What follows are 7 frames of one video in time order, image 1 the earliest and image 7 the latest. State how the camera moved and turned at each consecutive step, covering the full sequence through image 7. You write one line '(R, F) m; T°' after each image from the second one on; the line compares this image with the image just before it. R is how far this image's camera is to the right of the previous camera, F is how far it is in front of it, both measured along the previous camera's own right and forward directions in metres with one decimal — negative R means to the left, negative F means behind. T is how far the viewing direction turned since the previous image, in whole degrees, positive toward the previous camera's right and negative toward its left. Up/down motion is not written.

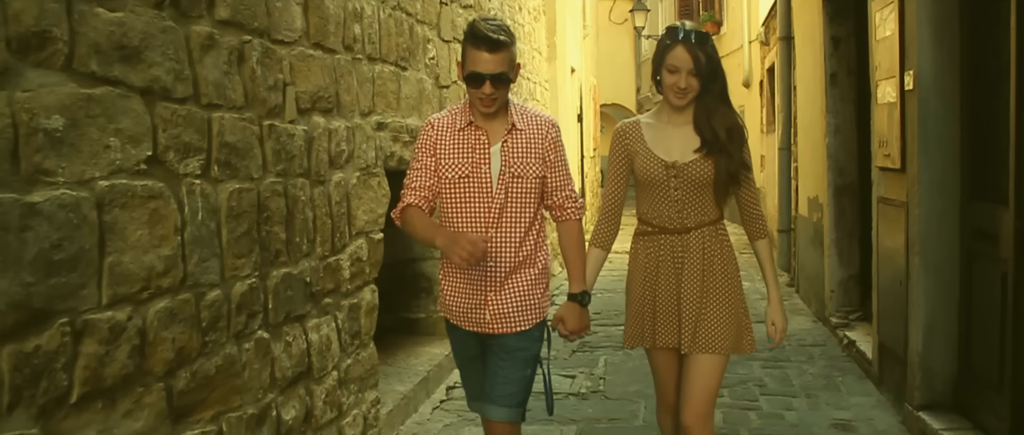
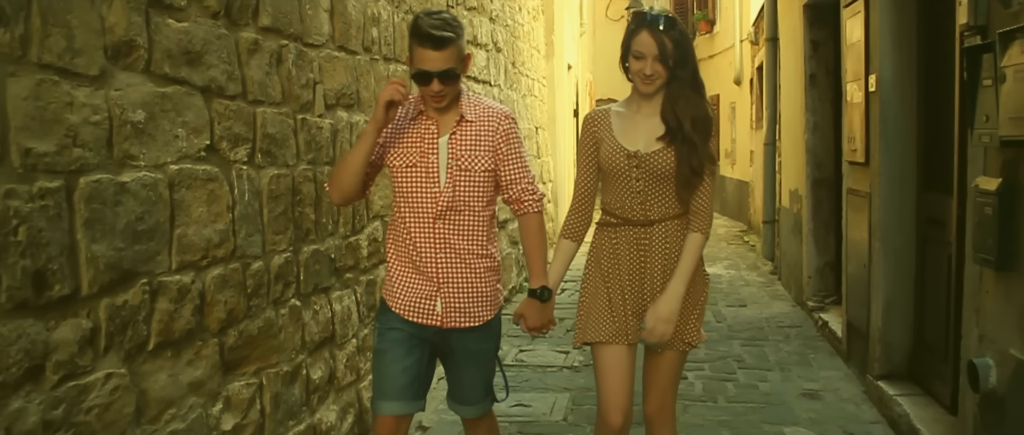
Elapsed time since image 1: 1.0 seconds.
(0.0, -0.5) m; 0°
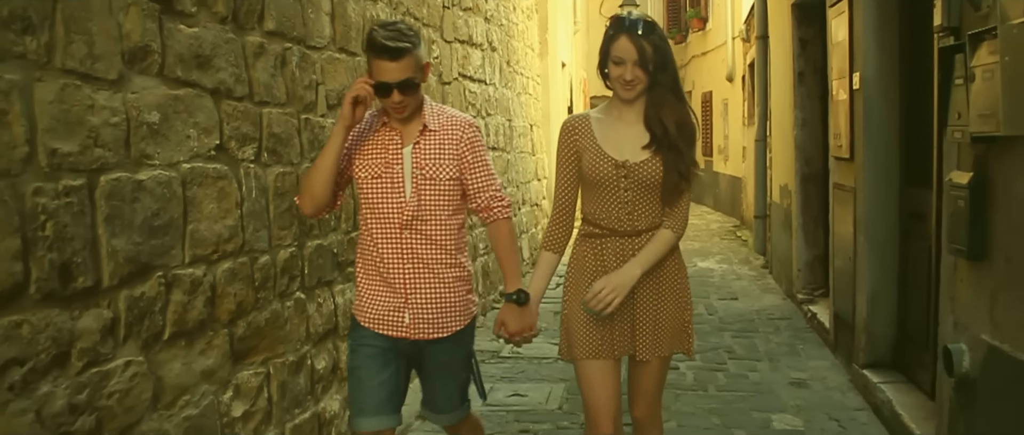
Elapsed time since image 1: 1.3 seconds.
(0.0, -0.1) m; 0°
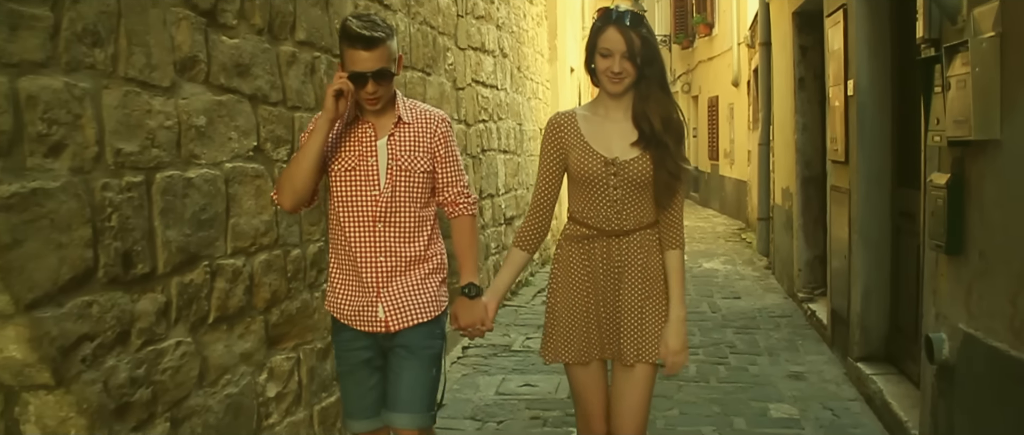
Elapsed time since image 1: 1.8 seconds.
(0.0, -0.3) m; 0°
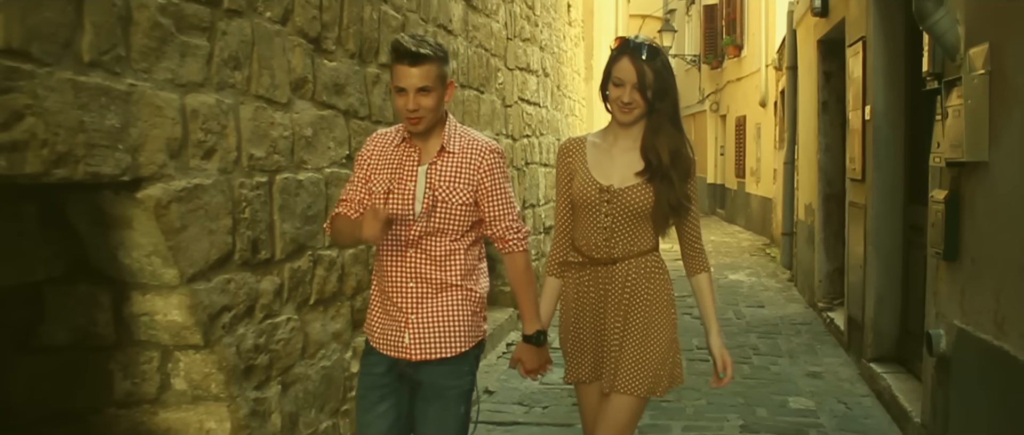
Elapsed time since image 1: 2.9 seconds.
(-0.1, -0.5) m; -1°
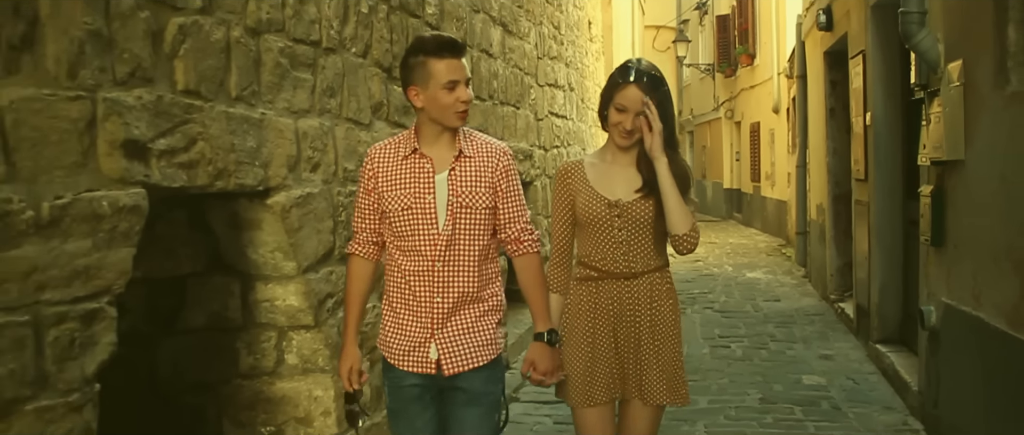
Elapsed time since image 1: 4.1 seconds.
(-0.1, -0.6) m; -1°
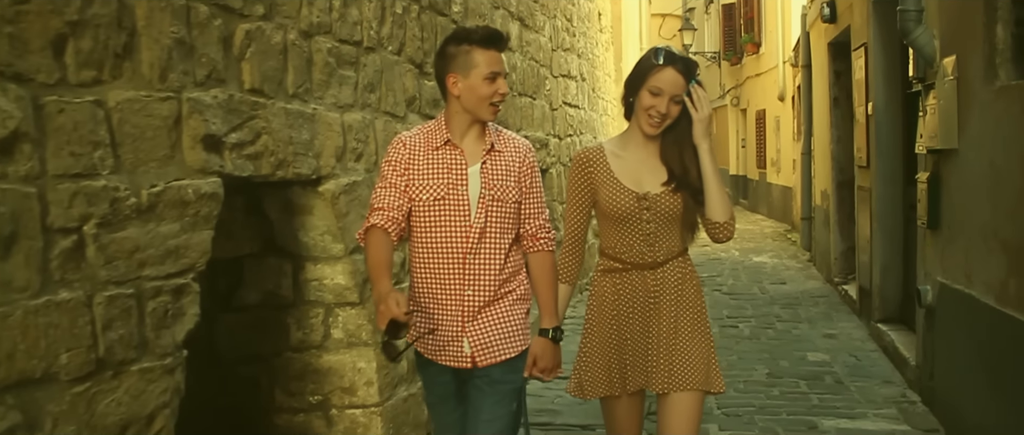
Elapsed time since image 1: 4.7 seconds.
(-0.1, -0.3) m; 0°
